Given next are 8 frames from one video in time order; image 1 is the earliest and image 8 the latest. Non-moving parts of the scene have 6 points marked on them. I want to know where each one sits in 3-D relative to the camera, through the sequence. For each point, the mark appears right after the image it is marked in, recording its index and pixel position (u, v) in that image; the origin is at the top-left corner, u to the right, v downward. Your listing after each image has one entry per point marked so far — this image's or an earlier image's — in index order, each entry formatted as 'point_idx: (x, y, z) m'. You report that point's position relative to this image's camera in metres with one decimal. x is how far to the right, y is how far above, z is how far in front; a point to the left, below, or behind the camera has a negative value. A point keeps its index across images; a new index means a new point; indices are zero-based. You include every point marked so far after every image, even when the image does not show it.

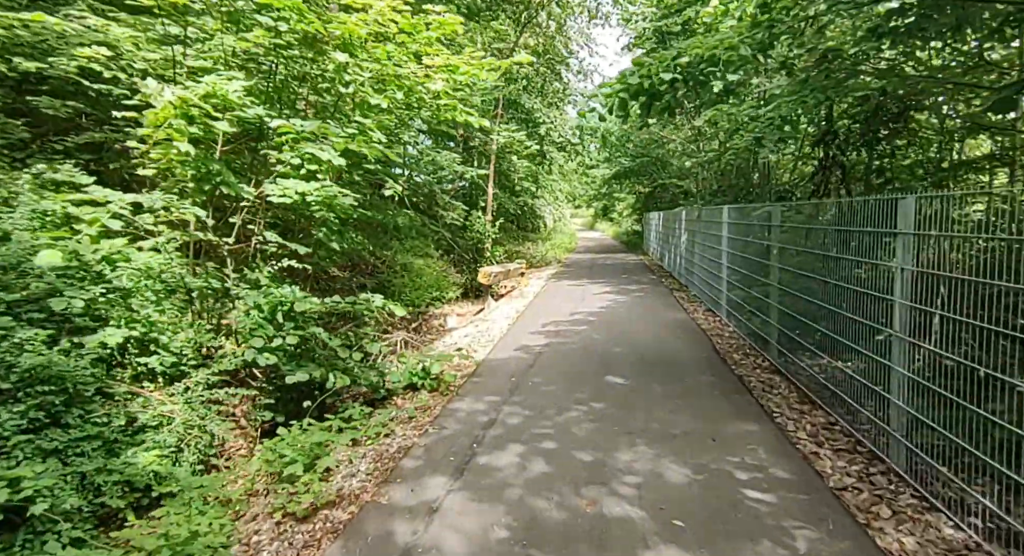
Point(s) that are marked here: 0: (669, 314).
0: (+2.5, -0.6, +9.0) m
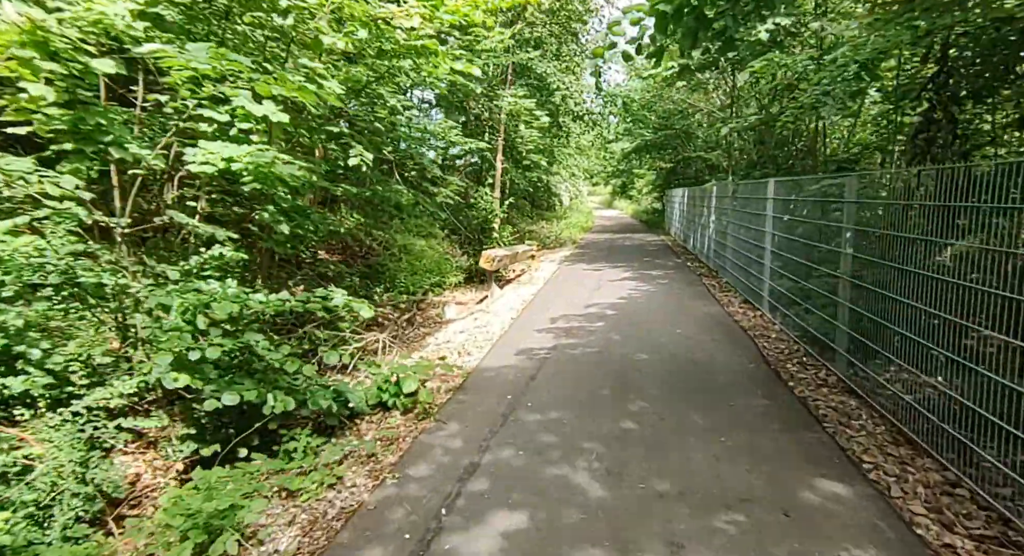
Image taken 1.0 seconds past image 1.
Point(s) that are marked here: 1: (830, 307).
0: (+2.6, -0.4, +7.8) m
1: (+3.0, -0.3, +5.2) m
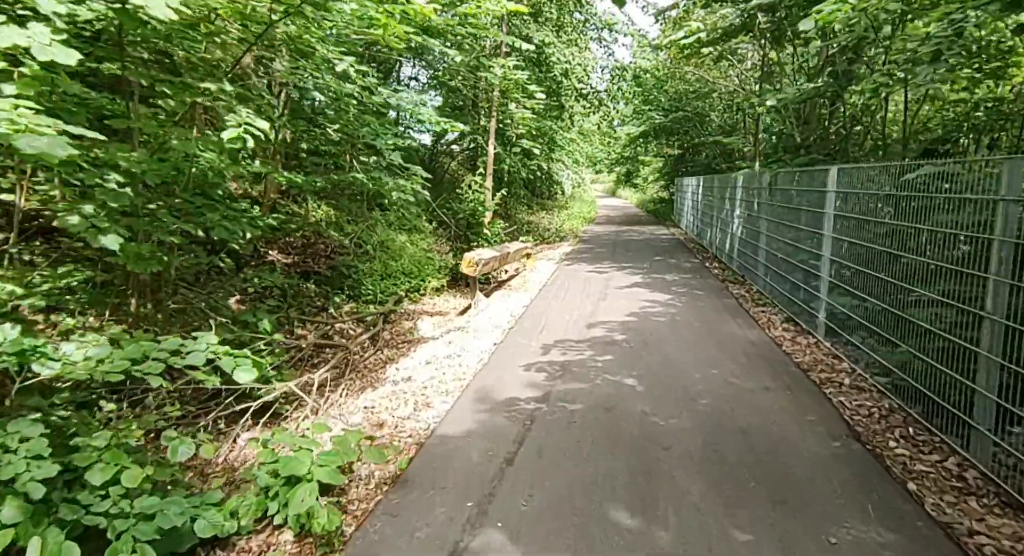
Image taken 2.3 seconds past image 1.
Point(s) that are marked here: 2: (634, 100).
0: (+2.4, -0.6, +6.1) m
1: (+2.8, -0.5, +3.6) m
2: (+4.3, +6.3, +19.6) m
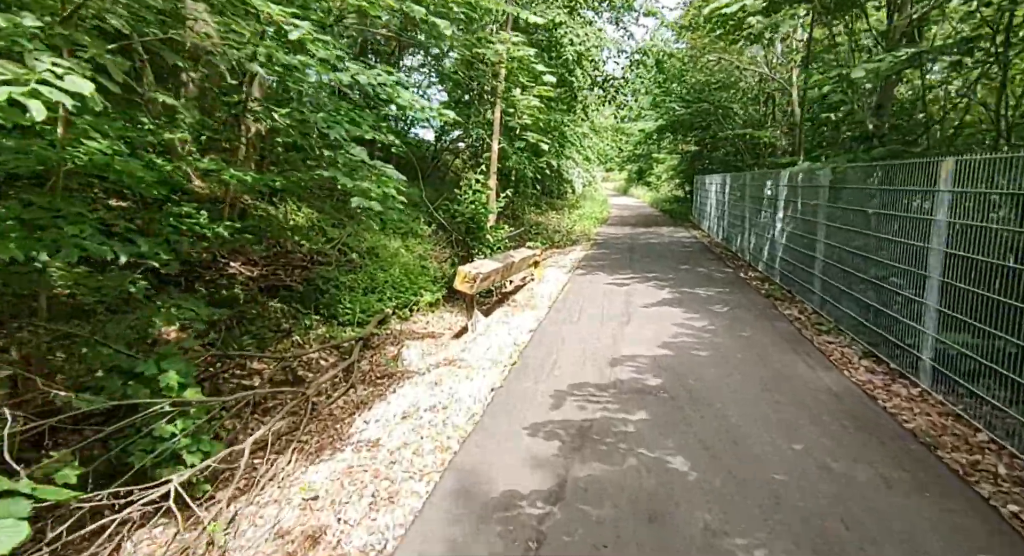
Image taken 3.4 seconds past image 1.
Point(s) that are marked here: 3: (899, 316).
0: (+2.4, -0.8, +4.8) m
1: (+2.8, -0.7, +2.2) m
2: (+4.5, +6.1, +18.2) m
3: (+3.4, -0.3, +5.0) m
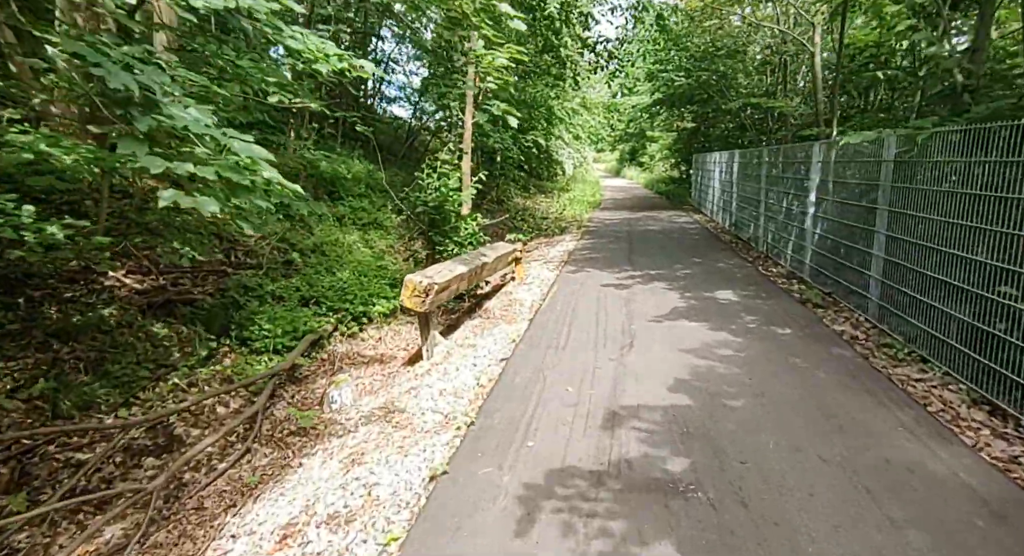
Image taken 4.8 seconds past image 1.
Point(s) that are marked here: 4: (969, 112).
0: (+2.2, -0.9, +3.2) m
1: (+2.5, -0.9, +0.6) m
2: (+4.0, +6.5, +16.4) m
3: (+3.1, -0.4, +3.4) m
4: (+3.8, +1.4, +4.7) m
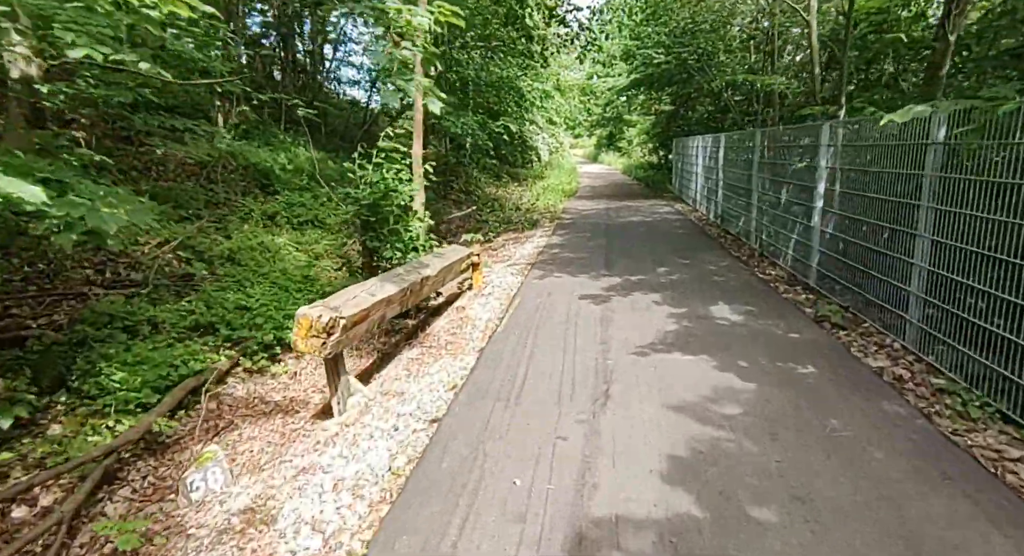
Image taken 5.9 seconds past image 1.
0: (+1.8, -1.1, +1.9) m
1: (+2.3, -1.1, -0.6) m
2: (+3.0, +6.6, +15.0) m
3: (+2.7, -0.6, +2.2) m
4: (+3.3, +1.2, +3.5) m
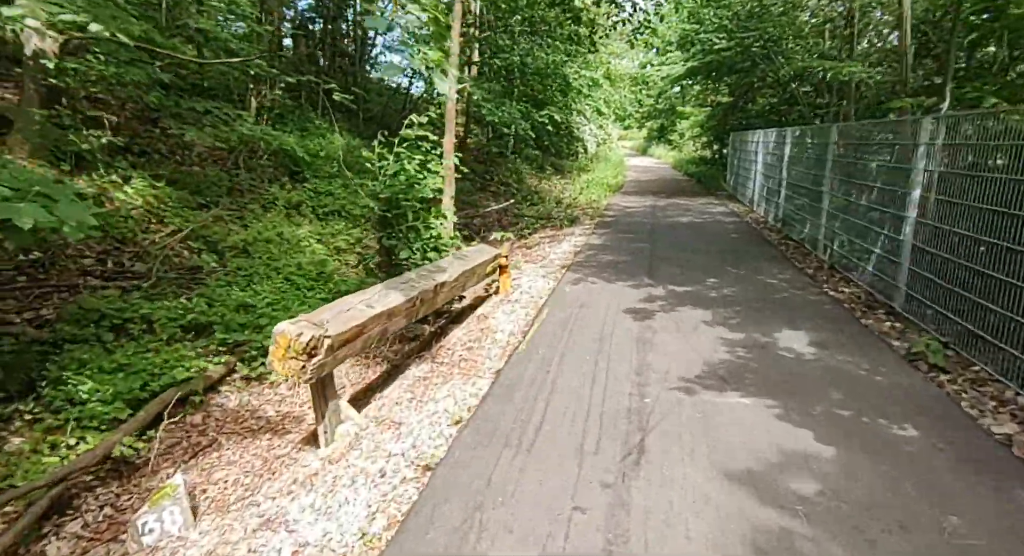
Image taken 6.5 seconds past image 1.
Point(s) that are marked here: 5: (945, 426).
0: (+1.7, -1.3, +1.2) m
1: (+2.0, -1.4, -1.4) m
2: (+4.2, +6.5, +14.0) m
3: (+2.7, -0.8, +1.3) m
4: (+3.4, +1.0, +2.6) m
5: (+2.4, -0.8, +3.1) m
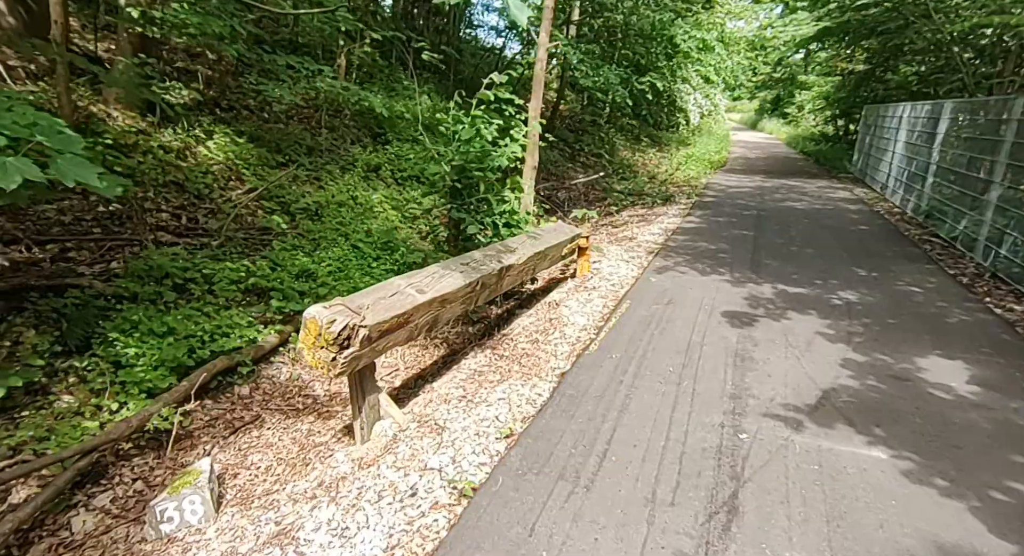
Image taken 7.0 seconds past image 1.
0: (+1.6, -1.5, +0.4) m
1: (+1.5, -1.8, -2.2) m
2: (+6.6, +6.7, +12.2) m
3: (+2.6, -1.1, +0.4) m
4: (+3.7, +0.7, +1.4) m
5: (+2.7, -1.0, +2.2) m
